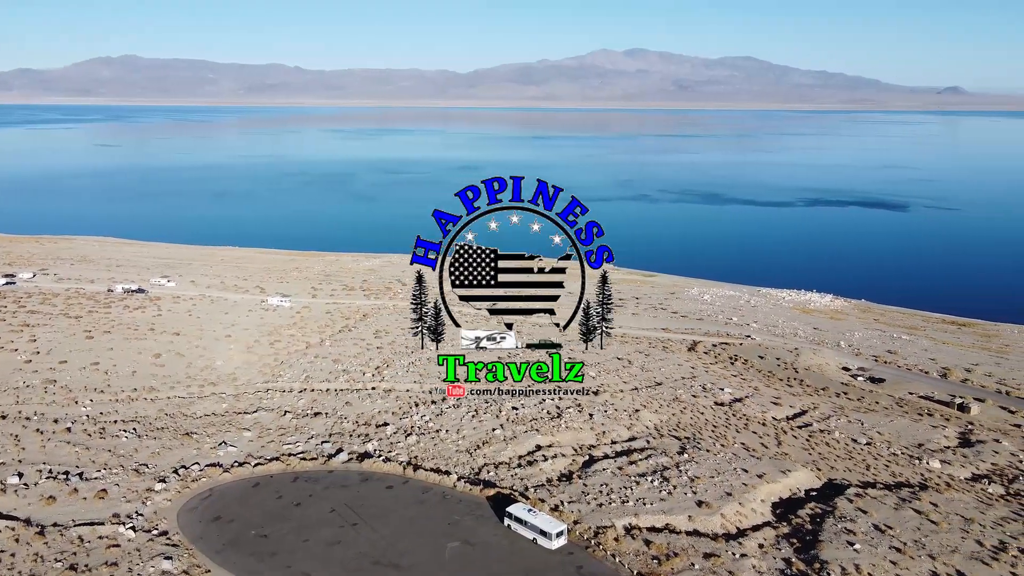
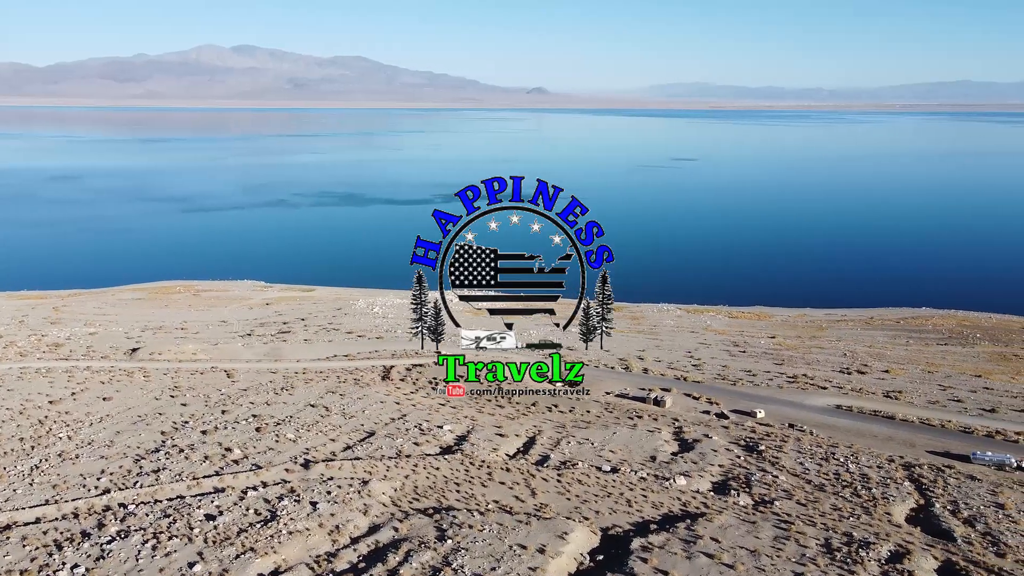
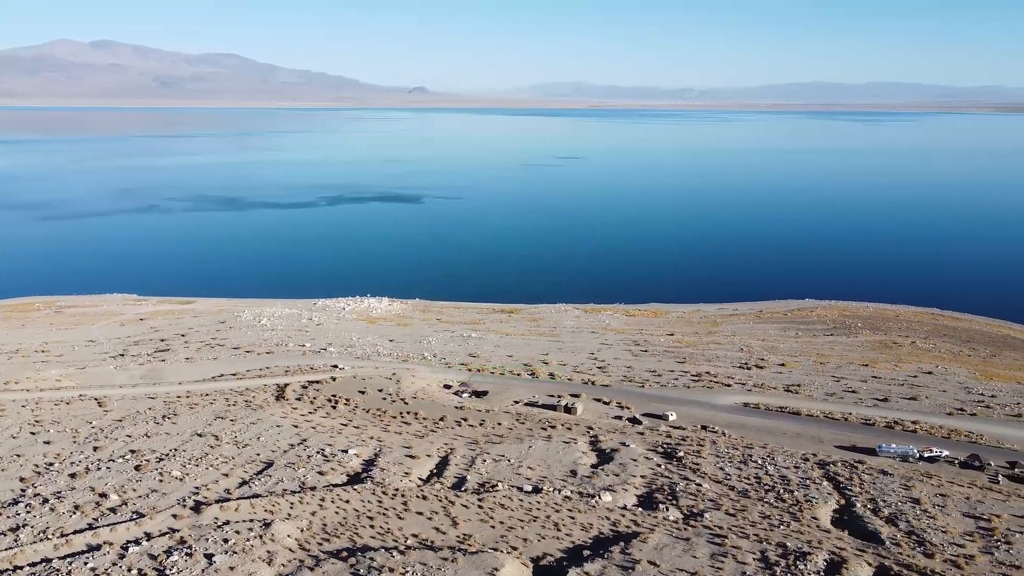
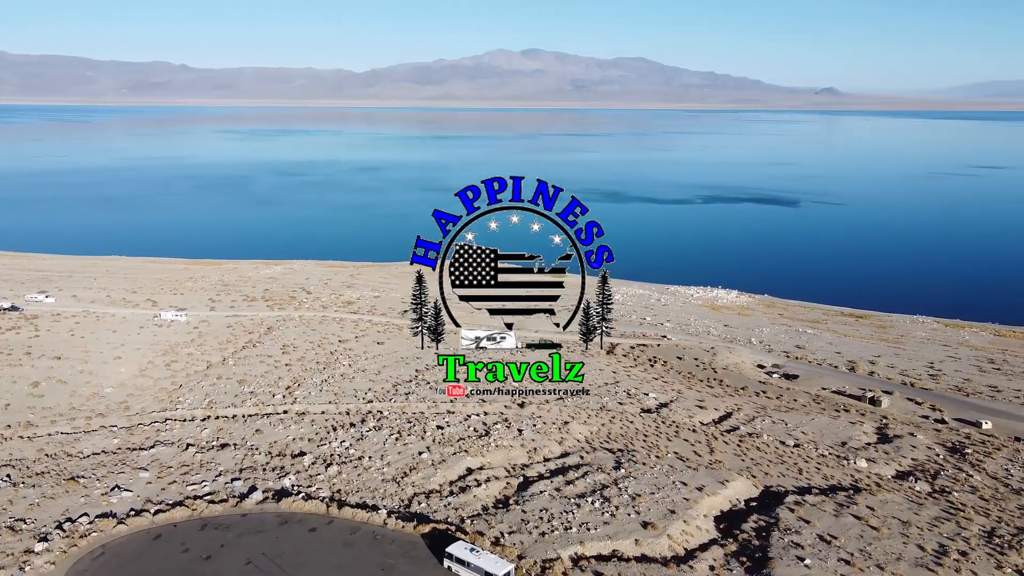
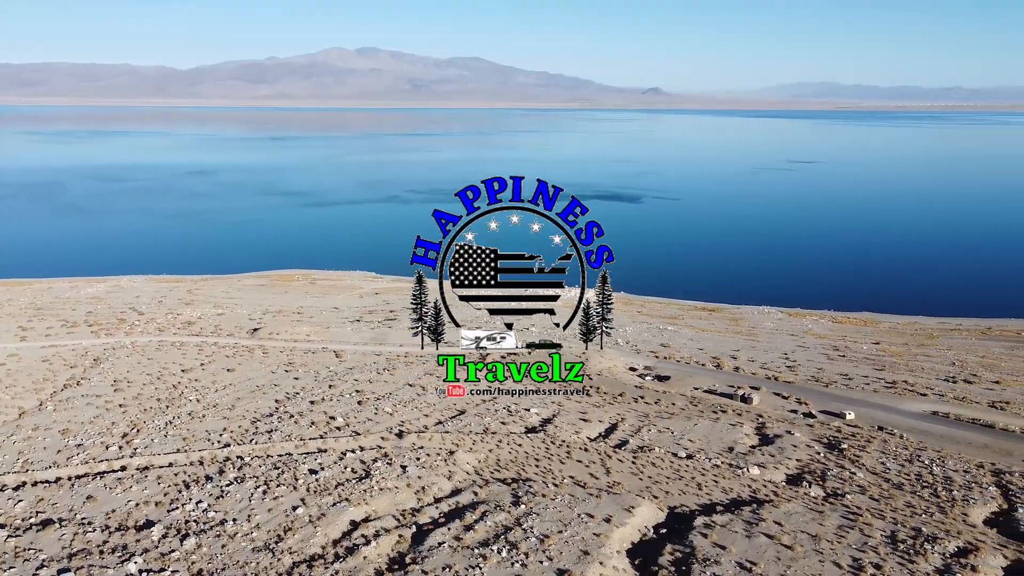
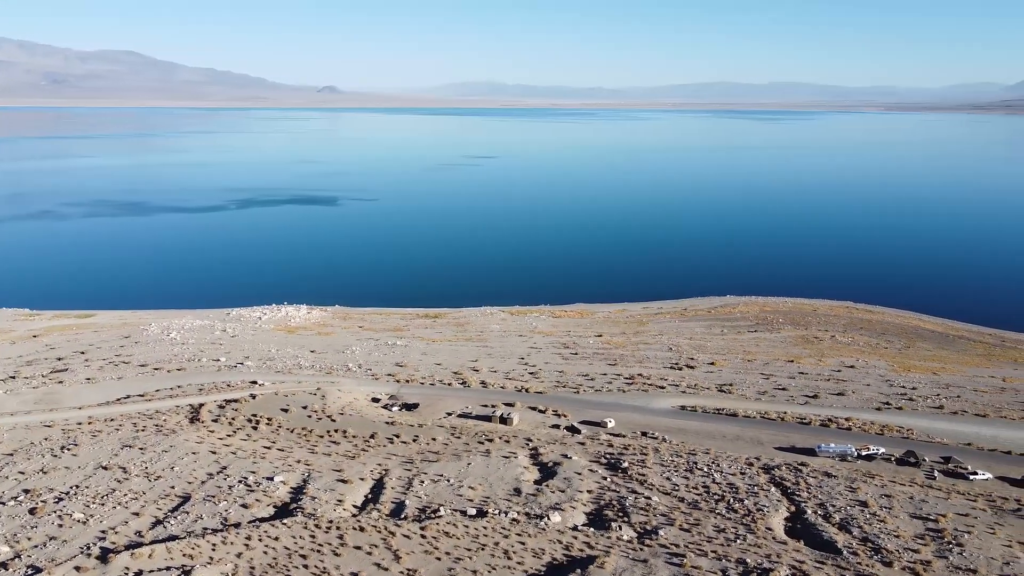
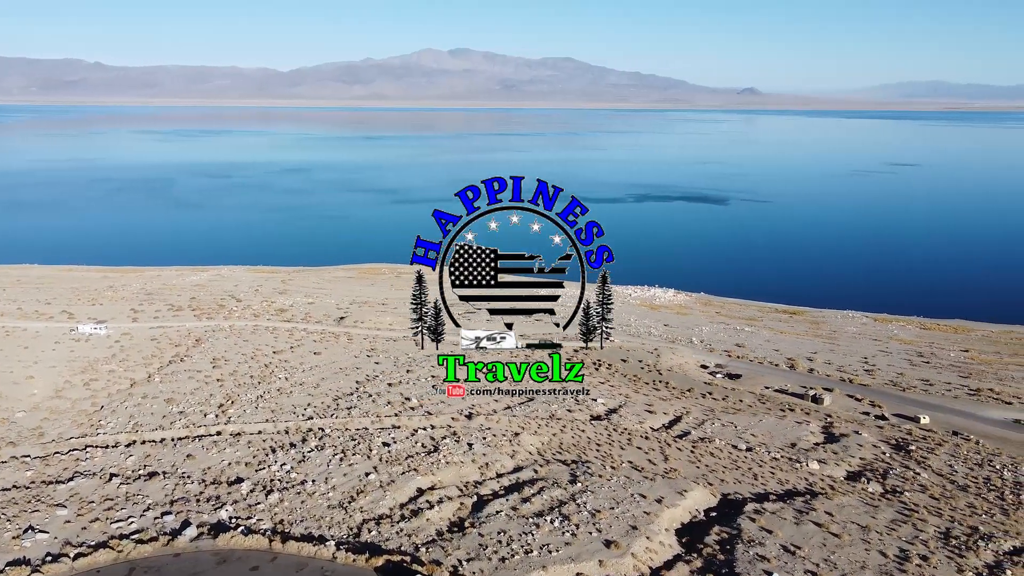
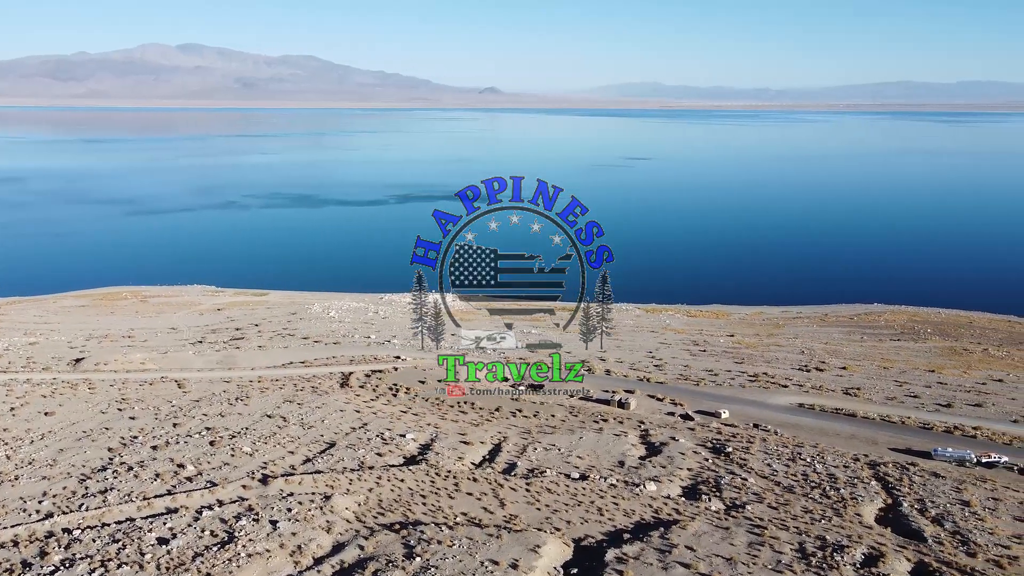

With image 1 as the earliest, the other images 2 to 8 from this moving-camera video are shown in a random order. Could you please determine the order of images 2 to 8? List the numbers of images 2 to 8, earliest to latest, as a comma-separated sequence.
4, 7, 5, 2, 8, 3, 6
